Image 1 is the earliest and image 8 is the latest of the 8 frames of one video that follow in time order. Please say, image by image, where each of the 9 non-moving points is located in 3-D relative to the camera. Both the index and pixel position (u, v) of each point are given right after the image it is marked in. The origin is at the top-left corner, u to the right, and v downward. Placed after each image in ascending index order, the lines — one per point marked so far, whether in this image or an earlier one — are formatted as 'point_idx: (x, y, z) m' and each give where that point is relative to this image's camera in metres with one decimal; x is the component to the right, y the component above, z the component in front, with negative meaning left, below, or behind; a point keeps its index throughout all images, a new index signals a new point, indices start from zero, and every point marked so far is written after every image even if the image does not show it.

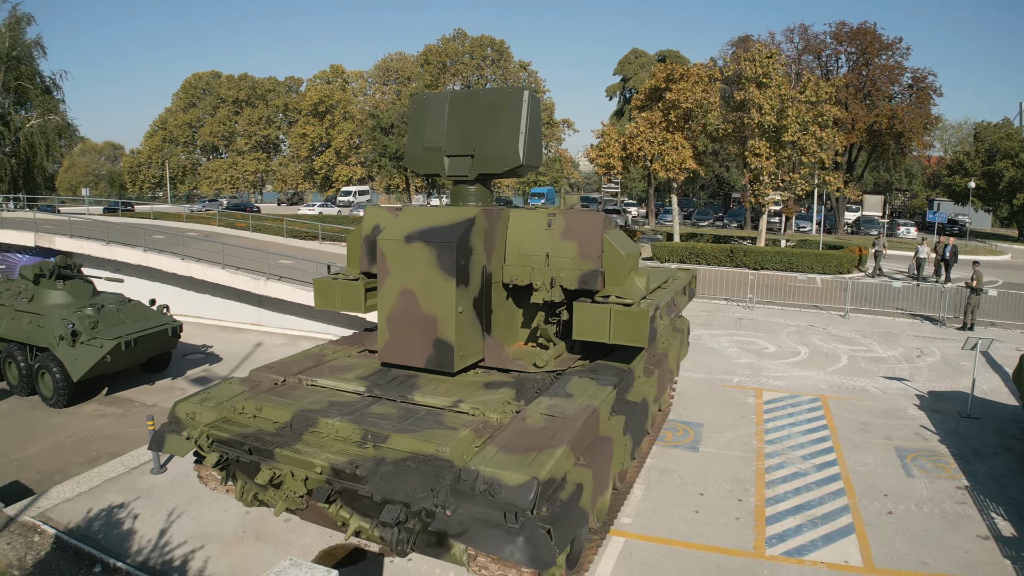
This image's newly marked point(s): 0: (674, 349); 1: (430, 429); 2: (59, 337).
0: (+2.2, -0.8, +8.3) m
1: (-0.7, -1.1, +4.8) m
2: (-8.3, -1.0, +11.7) m
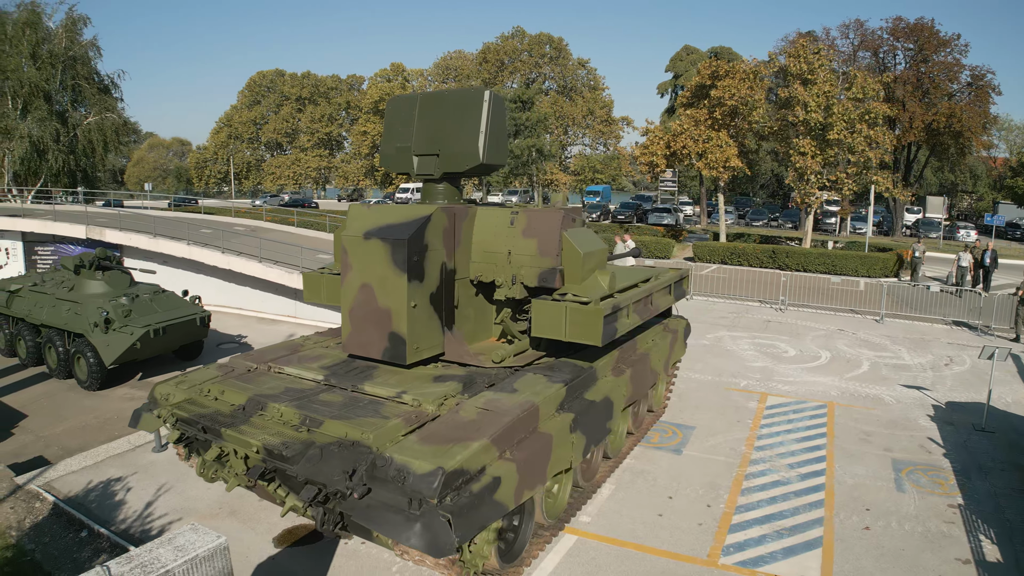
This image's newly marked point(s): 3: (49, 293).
0: (+1.9, -0.8, +8.2) m
1: (-1.2, -1.0, +5.0) m
2: (-8.2, -0.7, +12.5) m
3: (-9.8, -0.1, +13.6) m
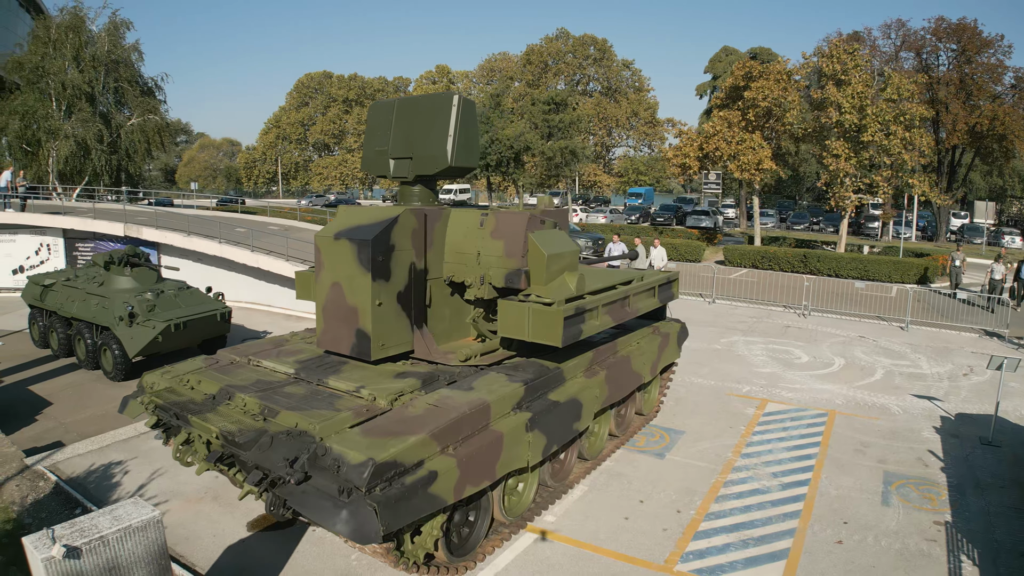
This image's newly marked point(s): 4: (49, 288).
0: (+1.7, -0.8, +8.2) m
1: (-1.6, -1.0, +5.2) m
2: (-8.1, -0.6, +13.2) m
3: (-9.7, 0.0, +14.3) m
4: (-10.7, 0.0, +14.8) m
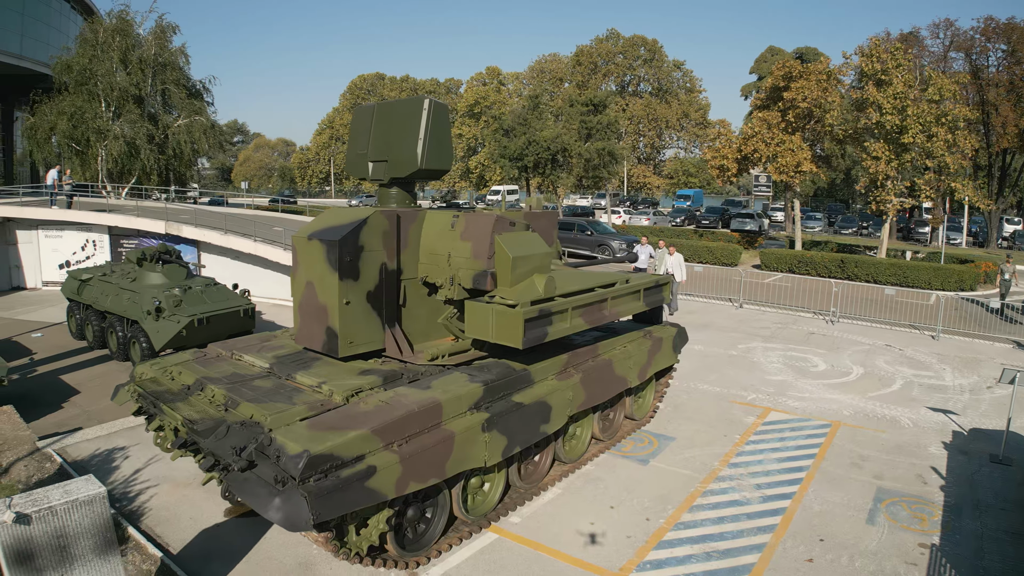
0: (+1.6, -0.9, +8.2) m
1: (-2.0, -1.0, +5.4) m
2: (-7.9, -0.5, +13.8) m
3: (-9.4, +0.1, +15.1) m
4: (-10.4, +0.1, +15.6) m
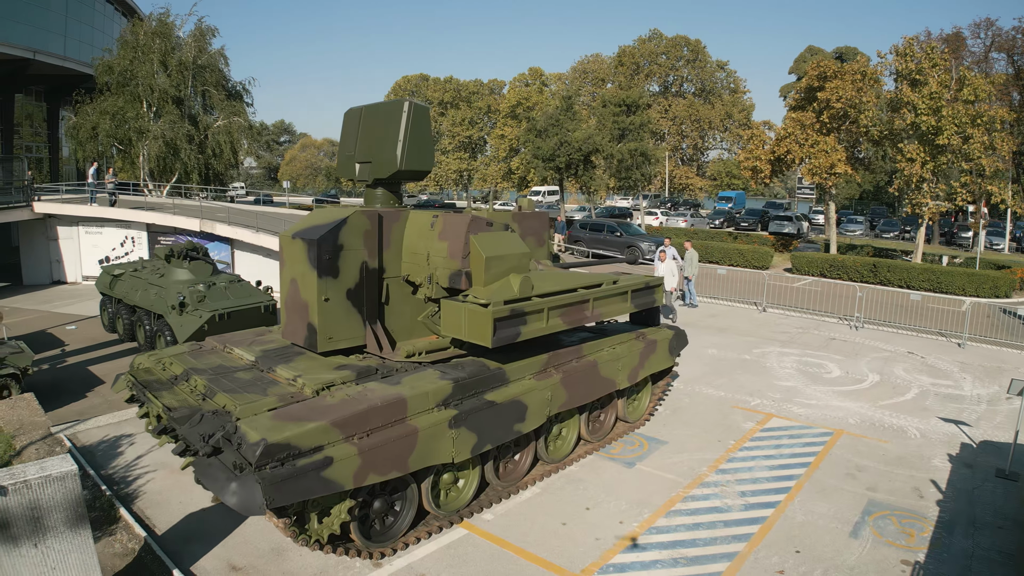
0: (+1.4, -0.9, +8.2) m
1: (-2.3, -0.9, +5.6) m
2: (-7.7, -0.4, +14.4) m
3: (-9.0, +0.3, +15.7) m
4: (-10.0, +0.3, +16.3) m
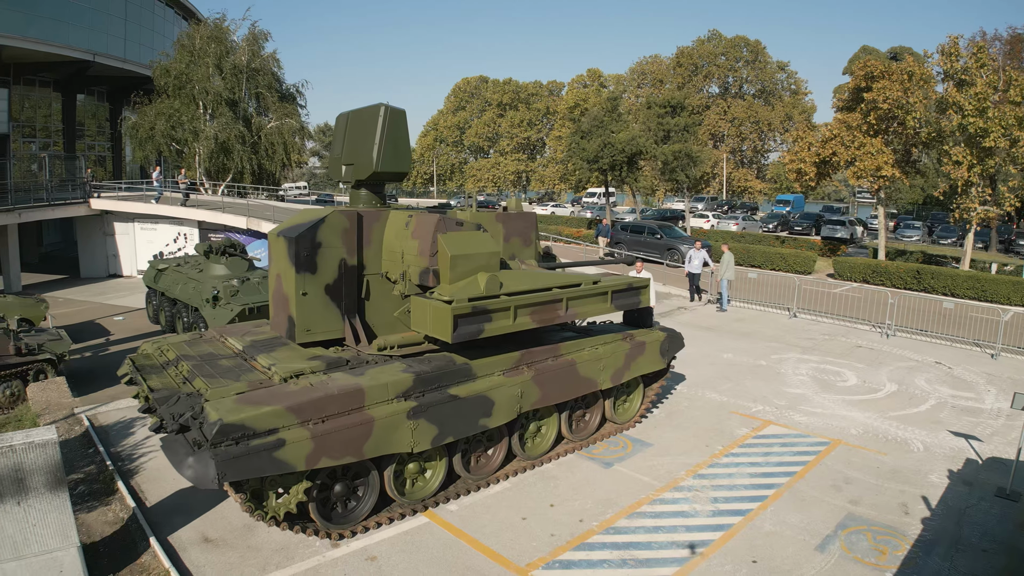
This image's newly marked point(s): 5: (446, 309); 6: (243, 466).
0: (+1.2, -0.9, +8.2) m
1: (-2.7, -0.9, +6.0) m
2: (-7.3, -0.3, +15.2) m
3: (-8.5, +0.4, +16.7) m
4: (-9.5, +0.5, +17.3) m
5: (-0.6, -0.2, +6.1) m
6: (-2.1, -1.4, +5.0) m
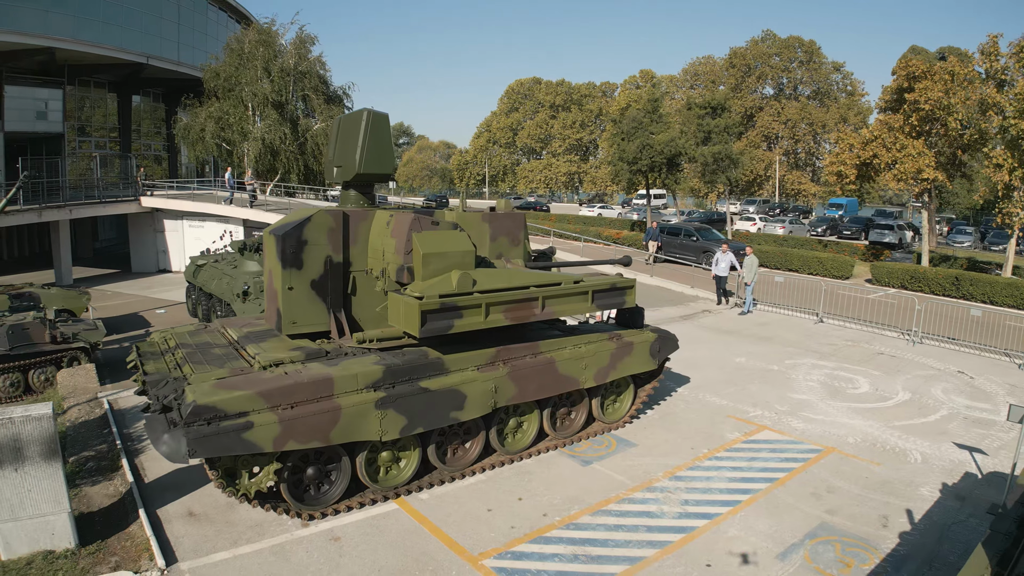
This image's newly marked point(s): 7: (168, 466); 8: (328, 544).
0: (+1.0, -0.9, +8.4) m
1: (-3.1, -0.8, +6.5) m
2: (-7.0, -0.1, +16.0) m
3: (-8.1, +0.6, +17.6) m
4: (-8.9, +0.6, +18.3) m
5: (-1.0, -0.2, +6.4) m
6: (-2.6, -1.3, +5.4) m
7: (-4.1, -2.1, +7.6) m
8: (-1.7, -2.4, +5.9) m
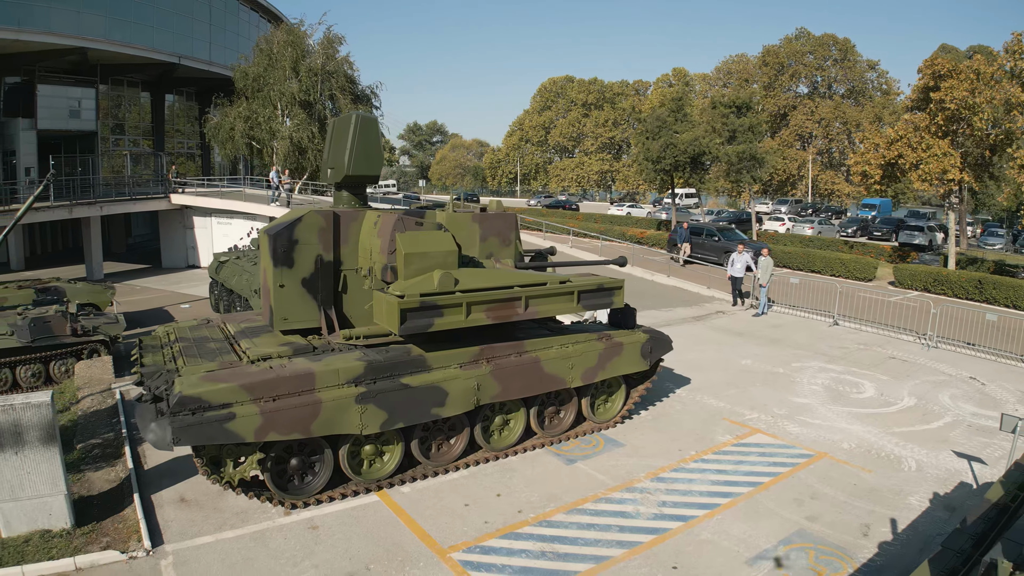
0: (+0.8, -0.9, +8.5) m
1: (-3.3, -0.8, +6.8) m
2: (-6.7, 0.0, +16.5) m
3: (-7.8, +0.7, +18.1) m
4: (-8.6, +0.7, +18.9) m
5: (-1.2, -0.2, +6.6) m
6: (-2.8, -1.3, +5.7) m
7: (-4.3, -2.1, +8.0) m
8: (-2.0, -2.4, +6.2) m
